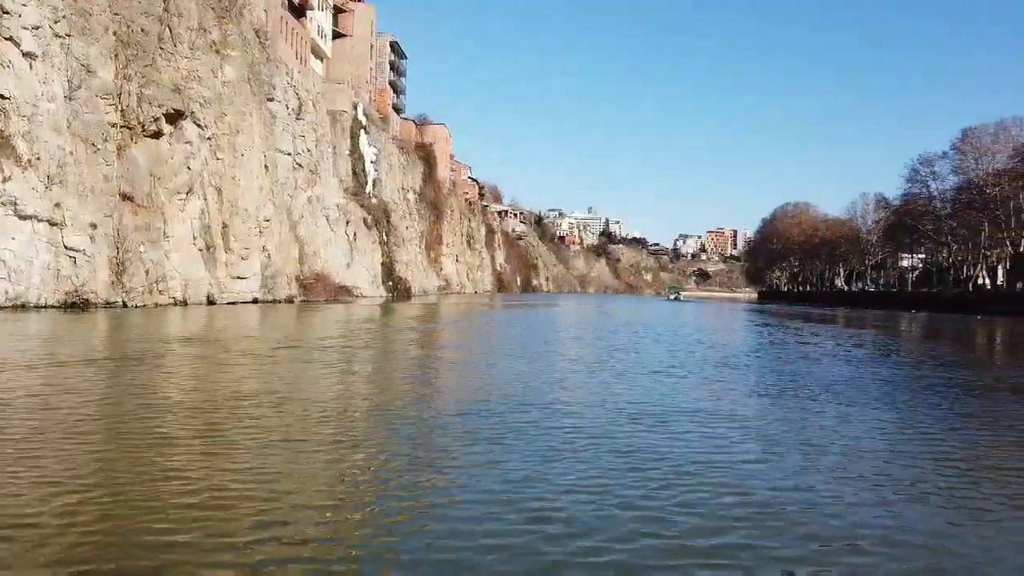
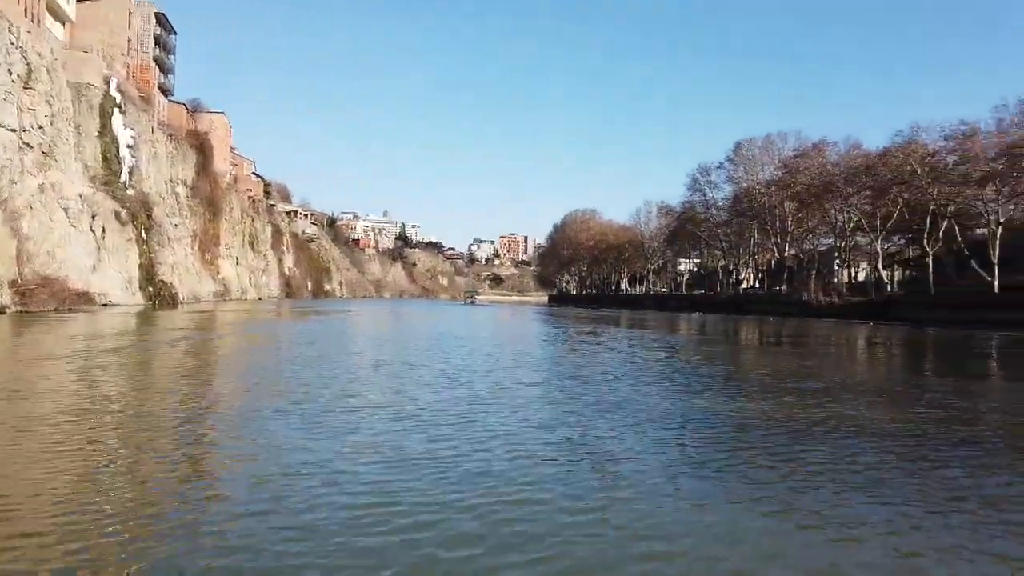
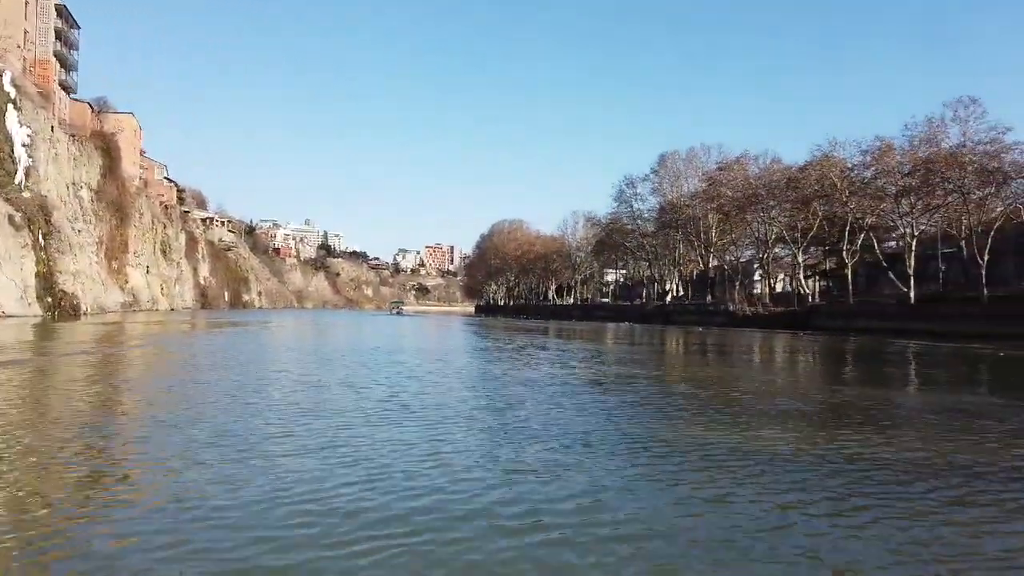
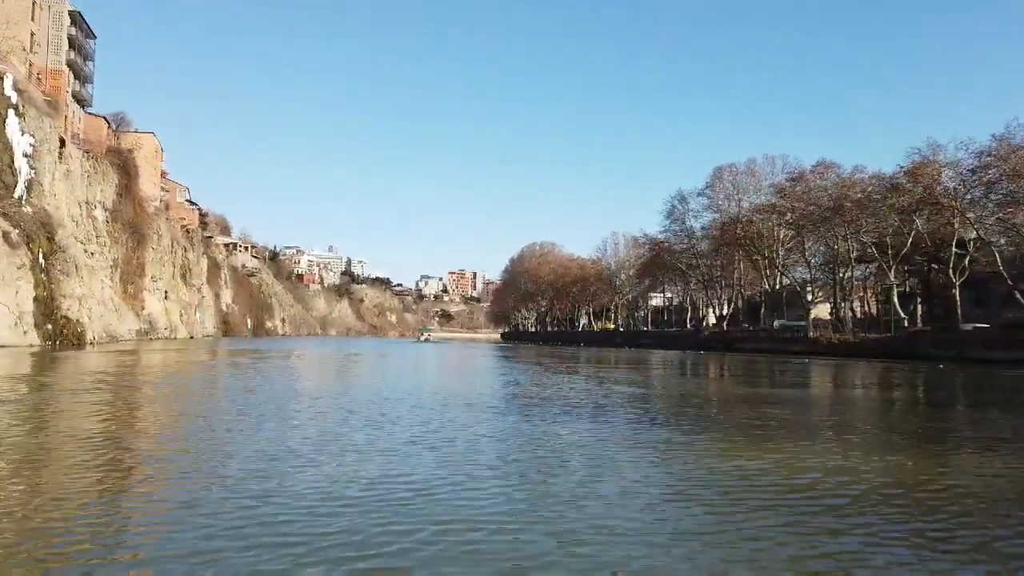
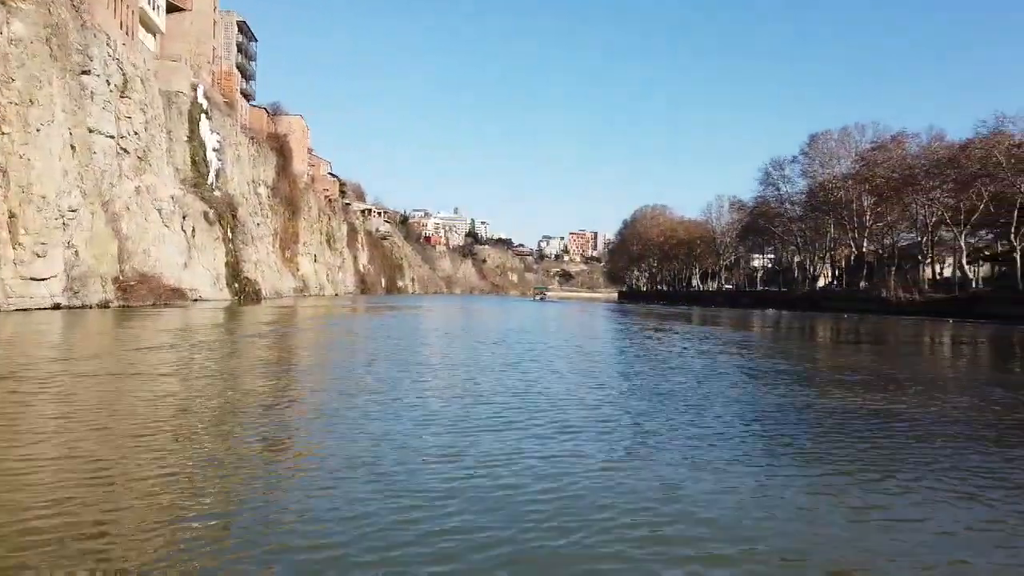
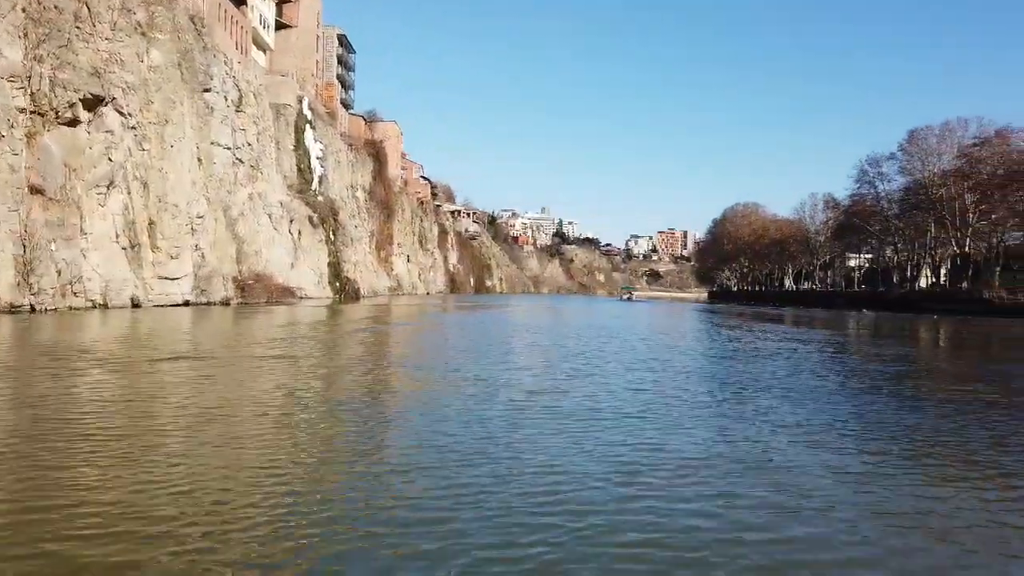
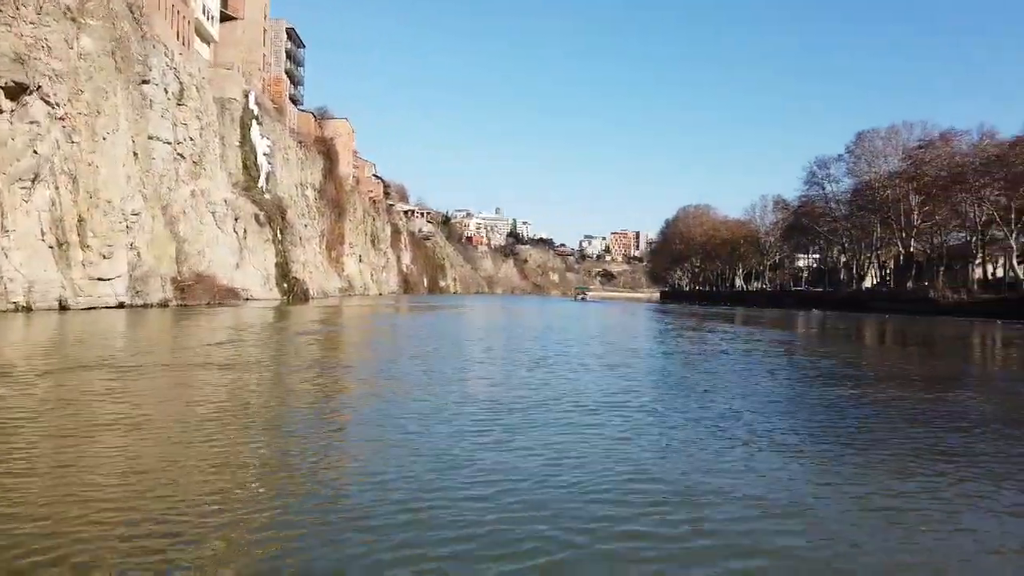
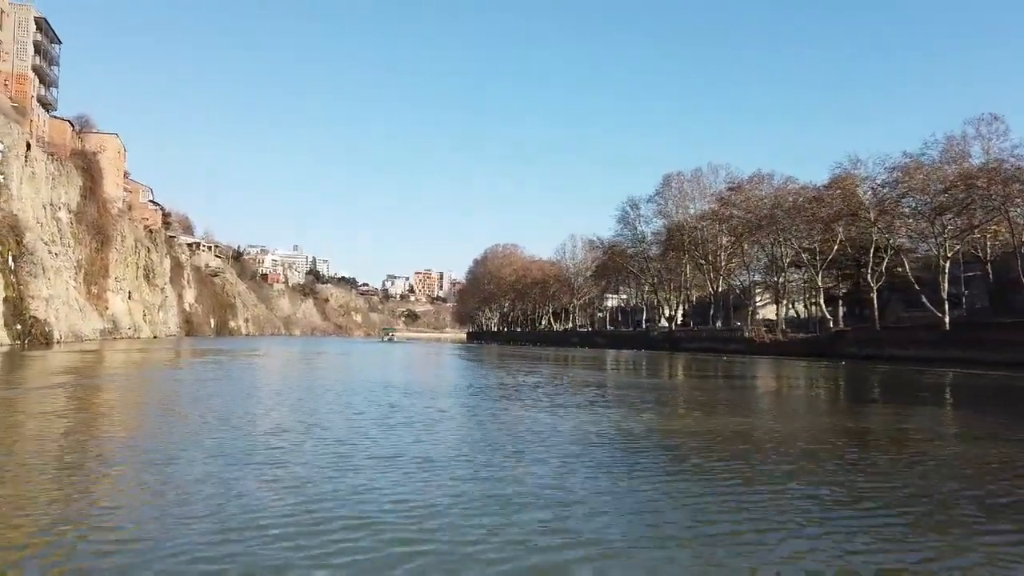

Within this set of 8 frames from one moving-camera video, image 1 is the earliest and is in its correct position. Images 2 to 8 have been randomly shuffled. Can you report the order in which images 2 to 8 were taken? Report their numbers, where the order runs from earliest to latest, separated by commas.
6, 7, 5, 2, 3, 8, 4
